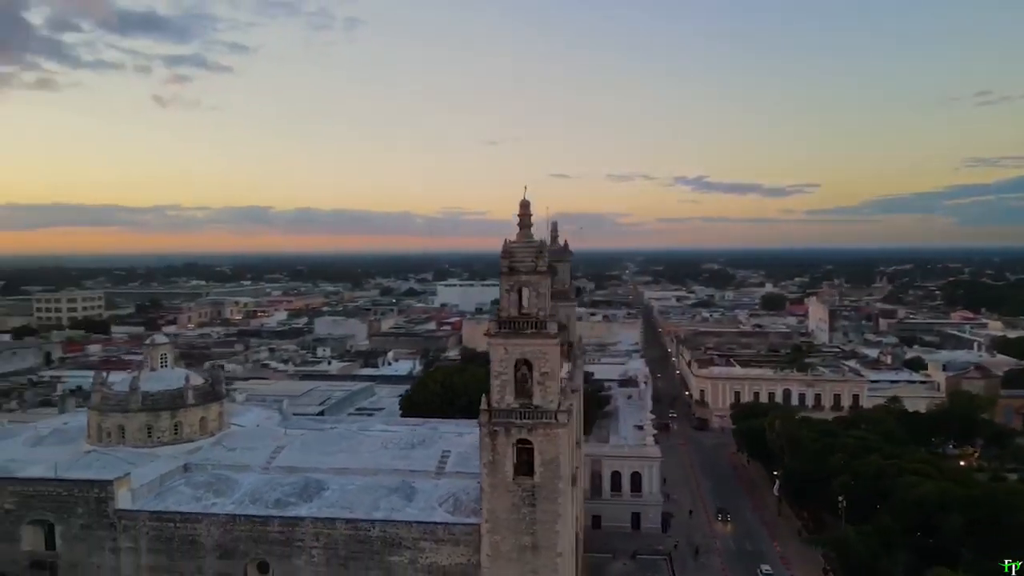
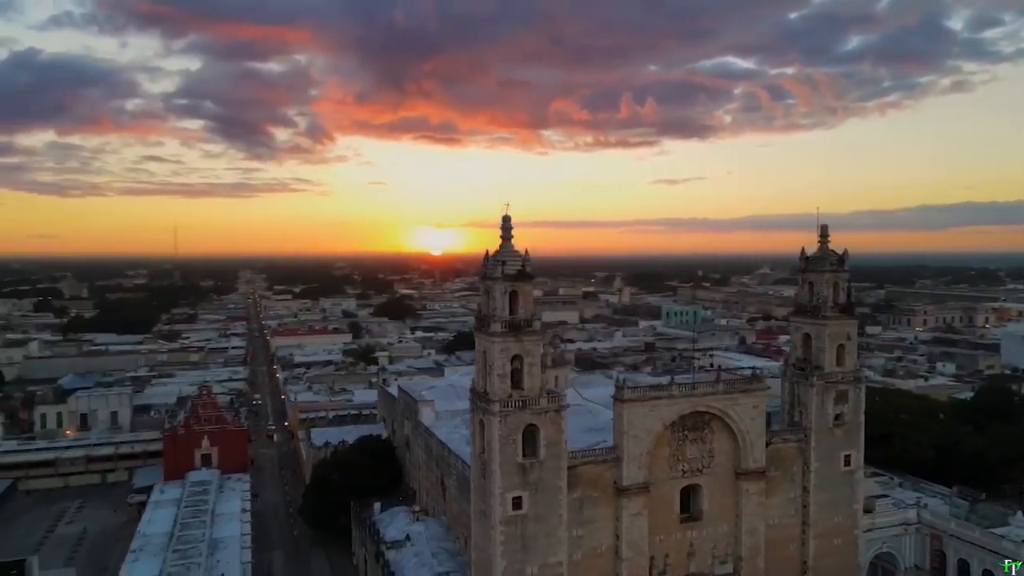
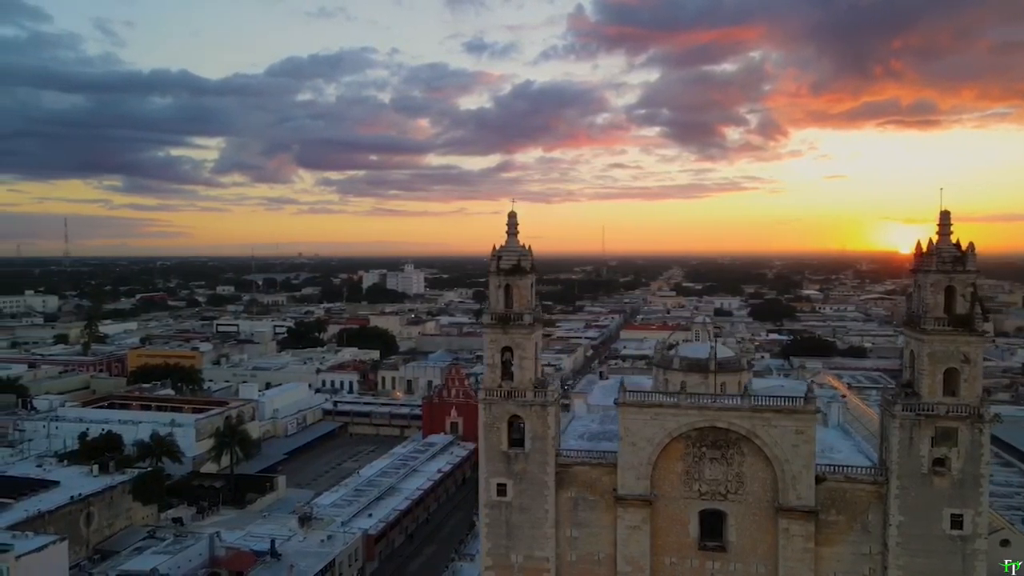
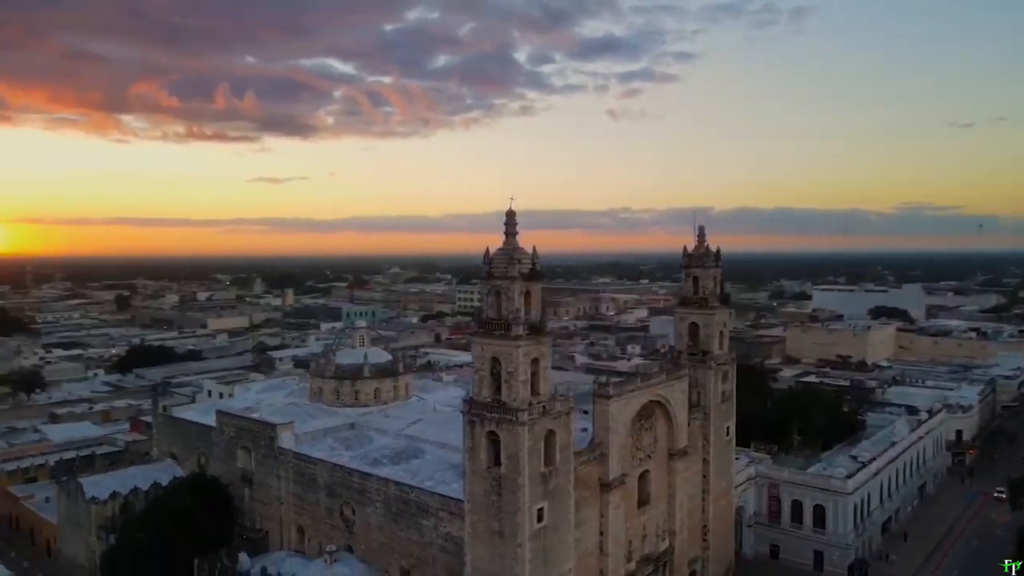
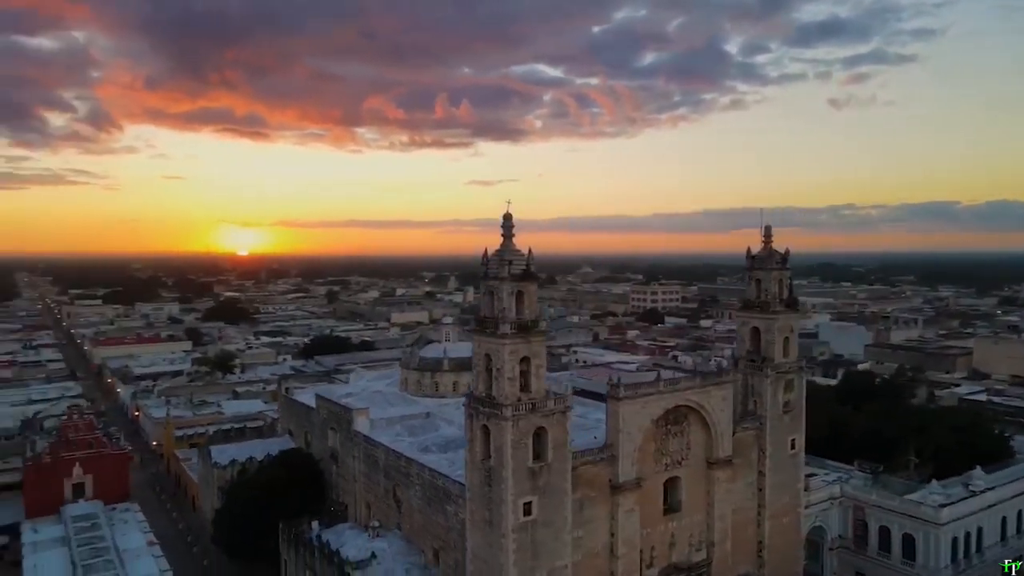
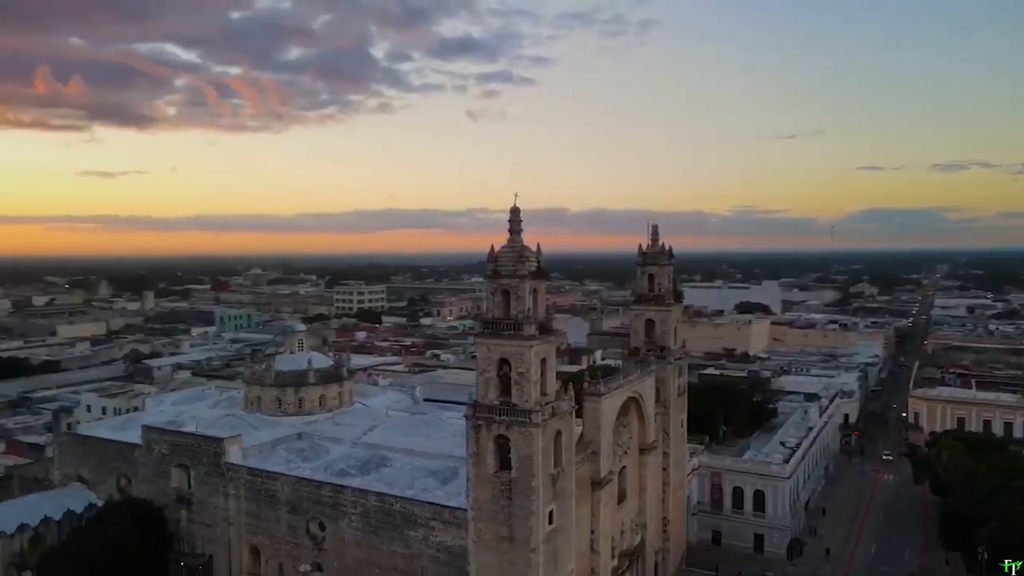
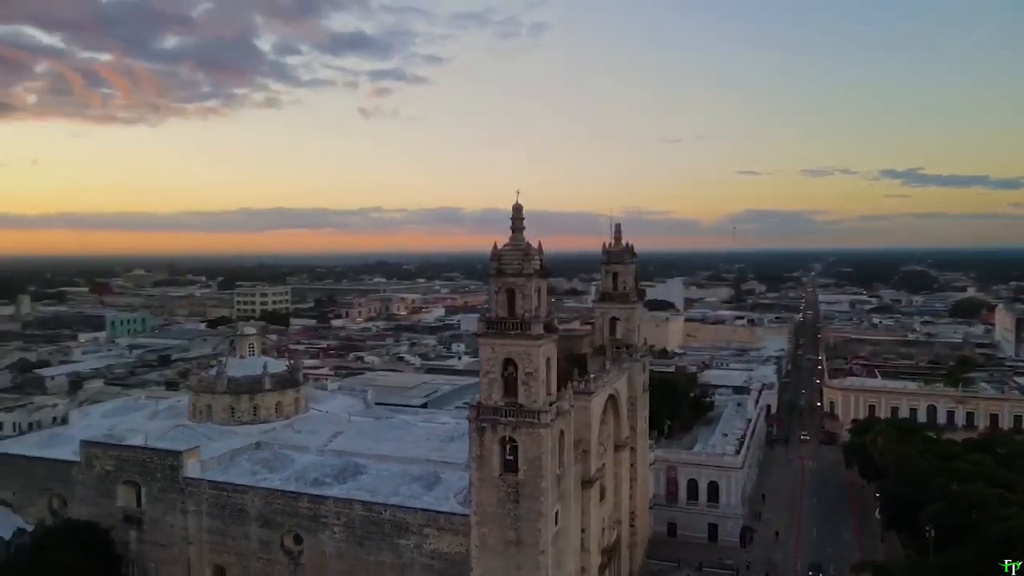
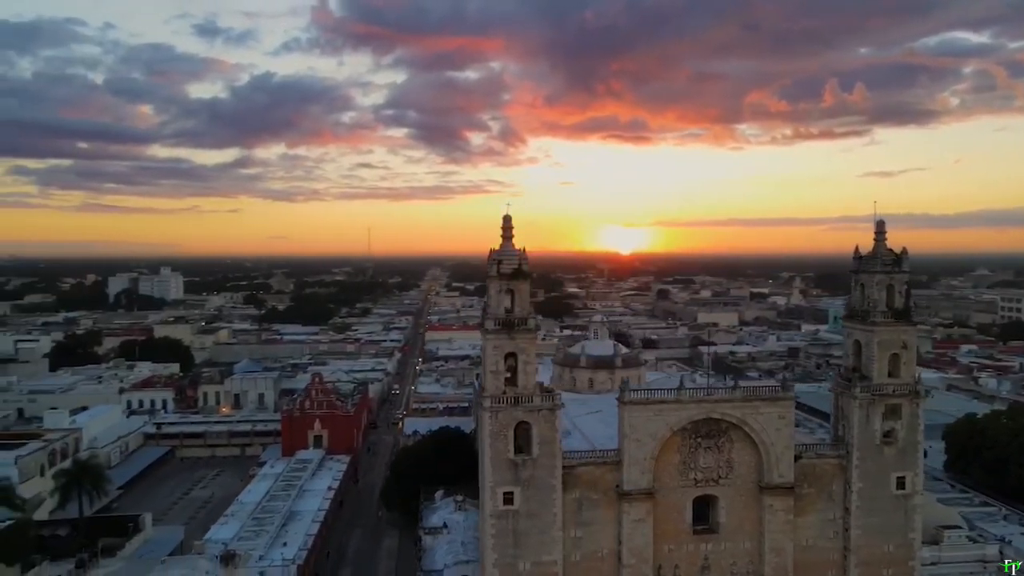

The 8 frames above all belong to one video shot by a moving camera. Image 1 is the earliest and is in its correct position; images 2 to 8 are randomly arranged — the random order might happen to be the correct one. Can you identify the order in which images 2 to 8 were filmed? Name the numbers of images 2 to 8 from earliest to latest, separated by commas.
7, 6, 4, 5, 2, 8, 3
